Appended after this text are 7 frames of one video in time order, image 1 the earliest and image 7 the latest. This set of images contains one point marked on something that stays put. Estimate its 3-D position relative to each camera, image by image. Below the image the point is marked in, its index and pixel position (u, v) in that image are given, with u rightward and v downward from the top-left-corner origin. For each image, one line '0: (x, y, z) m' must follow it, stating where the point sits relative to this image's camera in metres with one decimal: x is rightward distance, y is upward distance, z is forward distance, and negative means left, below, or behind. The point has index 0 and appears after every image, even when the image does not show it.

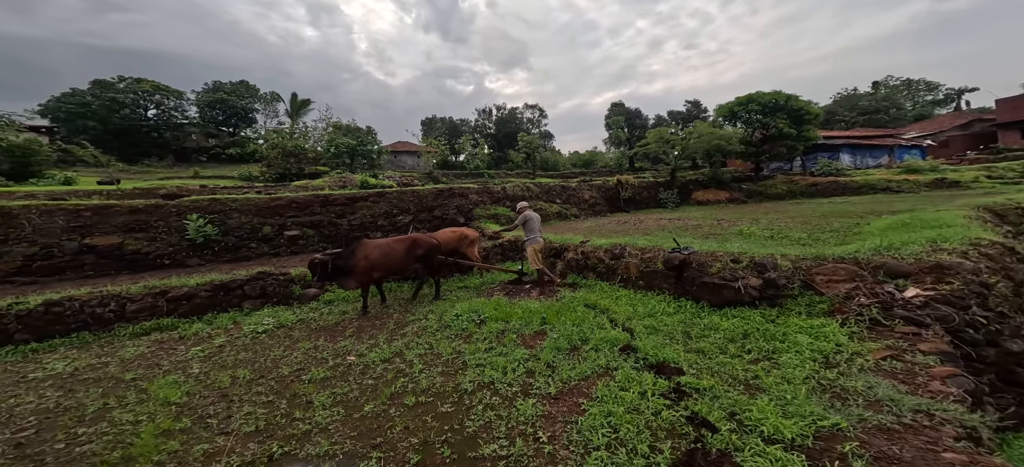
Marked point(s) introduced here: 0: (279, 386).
0: (-2.6, -1.7, +4.1) m
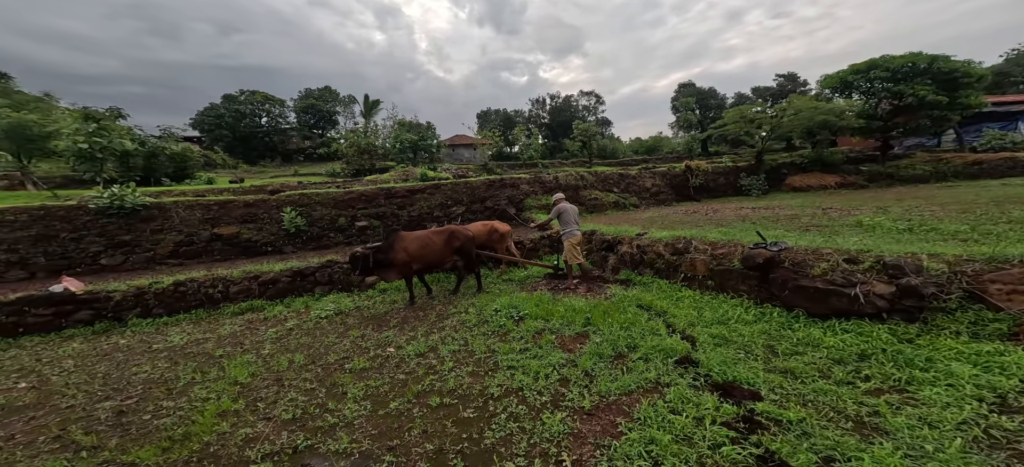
0: (-2.2, -1.6, +4.2) m
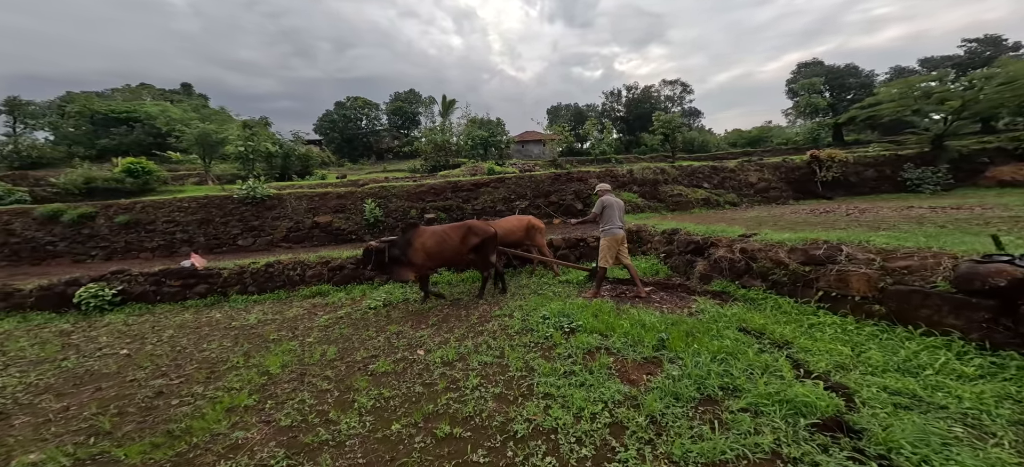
0: (-1.8, -1.4, +3.8) m
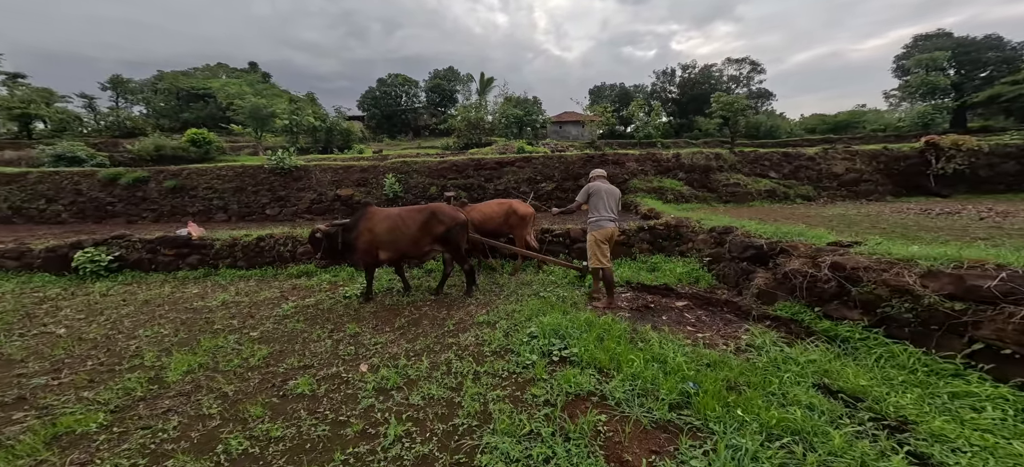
0: (-2.0, -1.2, +3.0) m
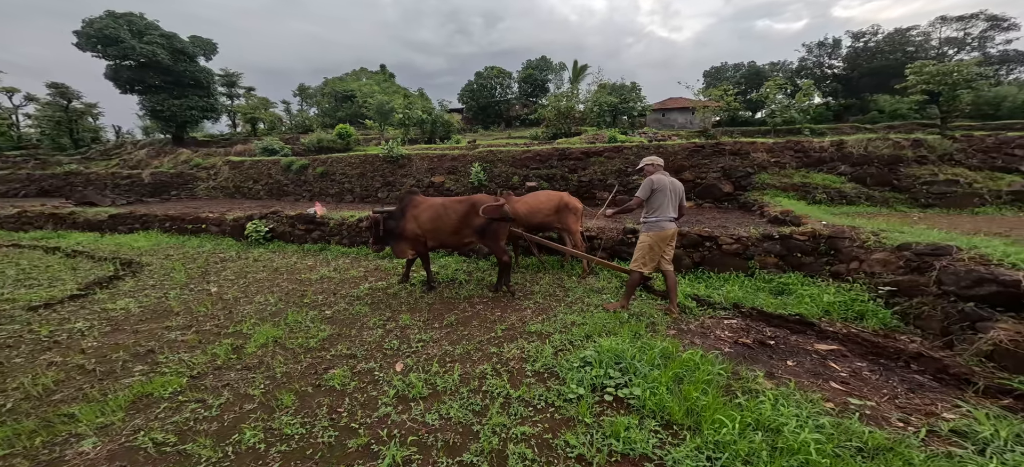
0: (-1.7, -1.1, +3.0) m
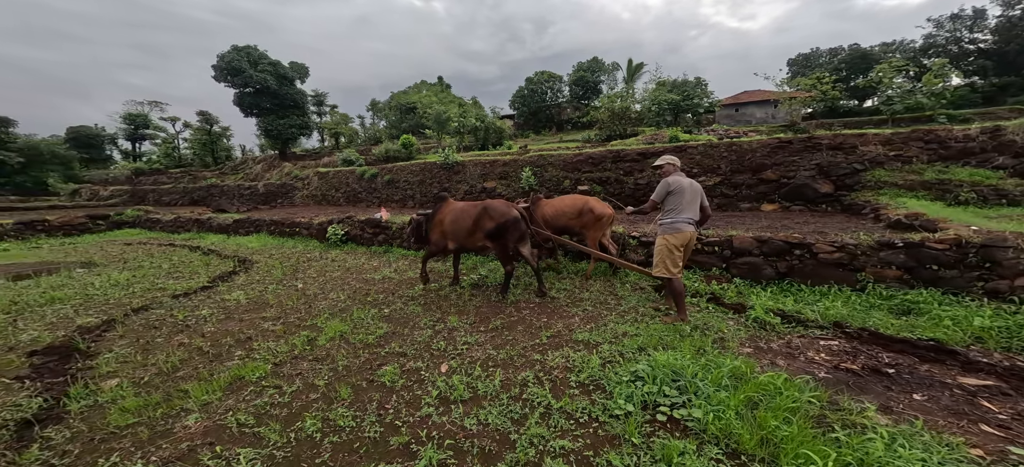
0: (-1.3, -1.1, +3.1) m
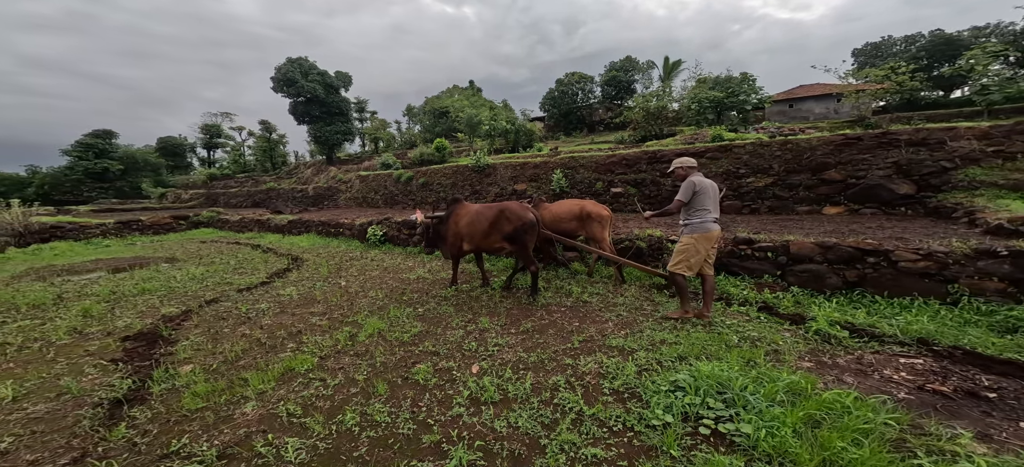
0: (-1.0, -1.1, +3.2) m
